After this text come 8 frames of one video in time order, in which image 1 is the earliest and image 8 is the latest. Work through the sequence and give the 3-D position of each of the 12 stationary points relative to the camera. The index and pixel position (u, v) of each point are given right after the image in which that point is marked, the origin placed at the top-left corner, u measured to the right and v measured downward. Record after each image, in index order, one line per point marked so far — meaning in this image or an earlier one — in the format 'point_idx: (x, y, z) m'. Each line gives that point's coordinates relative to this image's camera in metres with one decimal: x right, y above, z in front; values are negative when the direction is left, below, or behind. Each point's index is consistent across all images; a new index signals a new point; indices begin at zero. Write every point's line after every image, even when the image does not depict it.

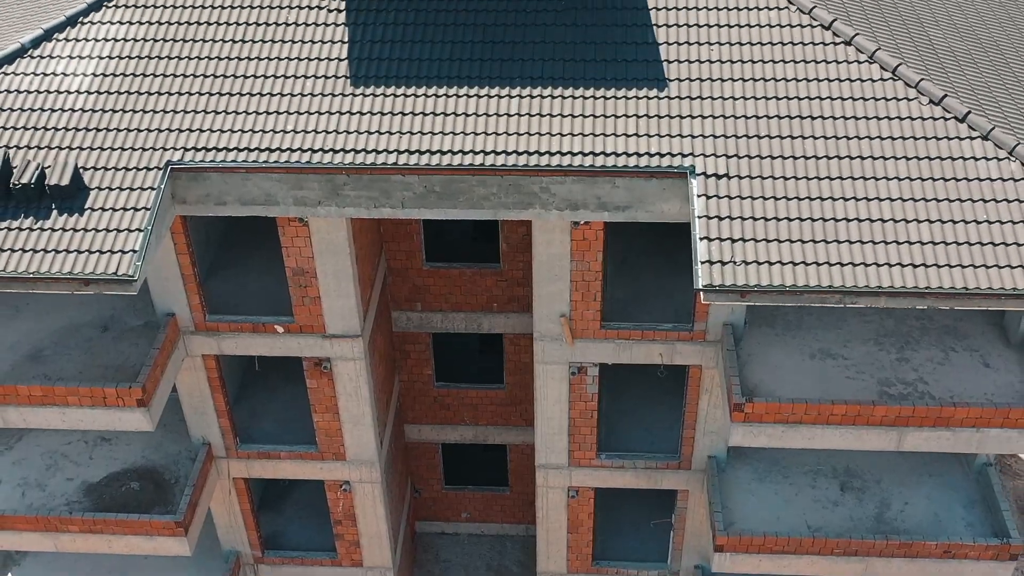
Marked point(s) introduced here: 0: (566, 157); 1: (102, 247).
0: (+0.7, +1.6, +10.7) m
1: (-4.8, +0.5, +10.4) m
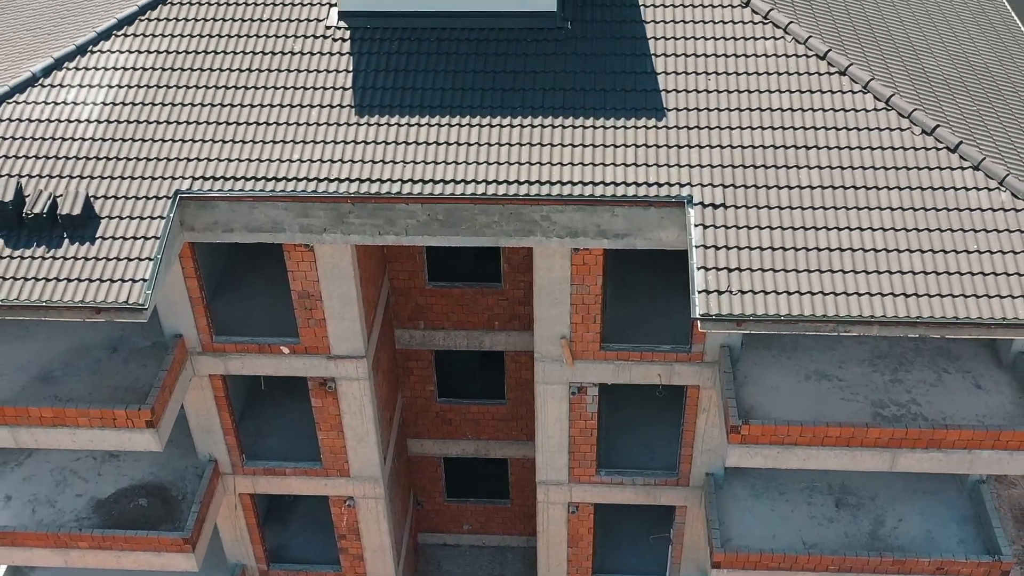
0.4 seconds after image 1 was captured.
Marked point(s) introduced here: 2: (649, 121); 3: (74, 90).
0: (+0.7, +1.3, +11.0) m
1: (-4.8, +0.1, +10.6) m
2: (+1.8, +2.2, +11.4) m
3: (-5.9, +2.7, +12.0) m
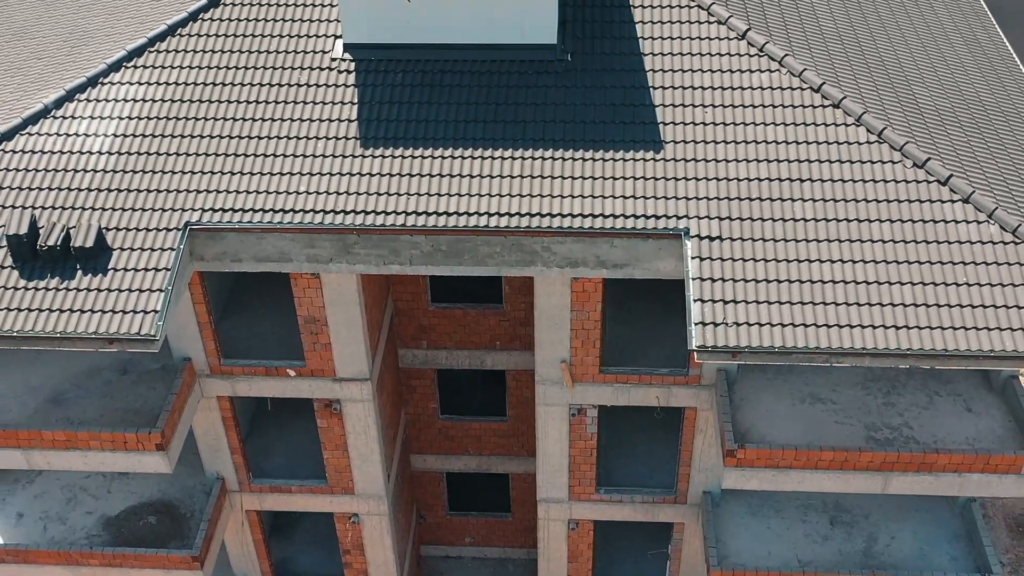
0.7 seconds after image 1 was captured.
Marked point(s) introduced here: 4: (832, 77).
0: (+0.7, +0.9, +11.3) m
1: (-4.8, -0.2, +10.9) m
2: (+1.8, +1.8, +11.7) m
3: (-5.9, +2.3, +12.3) m
4: (+4.4, +2.9, +12.2) m
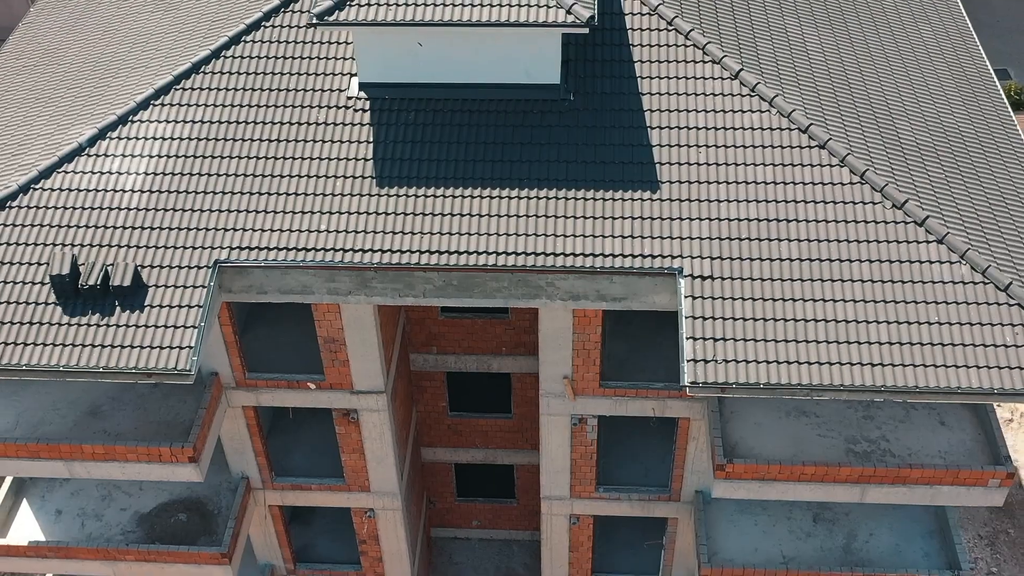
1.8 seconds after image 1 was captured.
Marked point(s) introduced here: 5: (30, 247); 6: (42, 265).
0: (+0.8, +0.4, +12.1) m
1: (-4.7, -0.7, +11.8) m
2: (+1.9, +1.3, +12.5) m
3: (-5.8, +1.9, +13.1) m
4: (+4.5, +2.5, +13.0) m
5: (-6.8, +0.6, +12.6) m
6: (-6.6, +0.3, +12.4) m
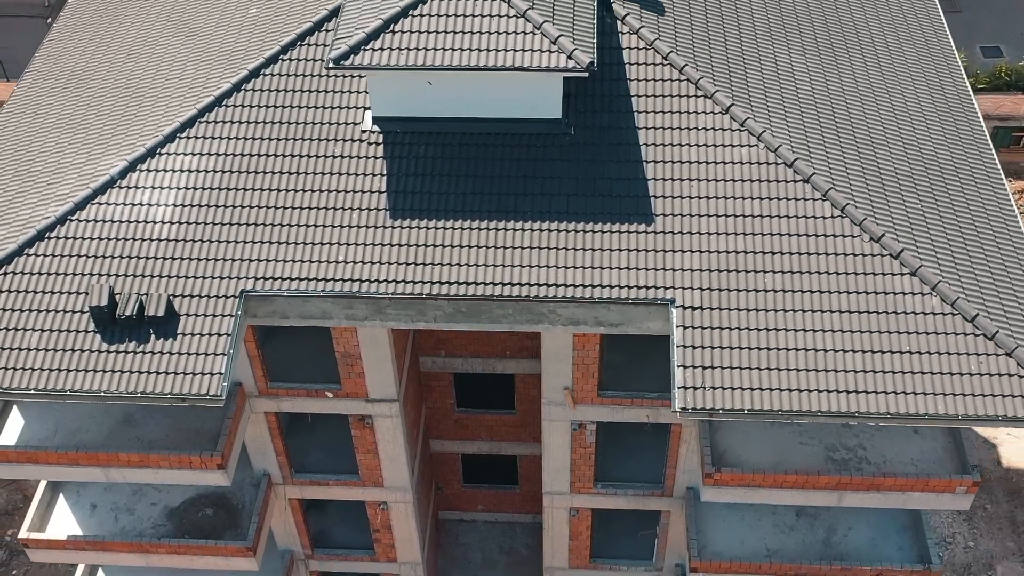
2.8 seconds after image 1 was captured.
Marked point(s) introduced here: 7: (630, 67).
0: (+0.8, 0.0, +13.1) m
1: (-4.6, -1.2, +12.9) m
2: (+1.9, +1.0, +13.4) m
3: (-5.8, +1.5, +14.0) m
4: (+4.6, +2.1, +13.8) m
5: (-6.7, +0.2, +13.5) m
6: (-6.5, -0.1, +13.4) m
7: (+1.9, +3.6, +14.5) m
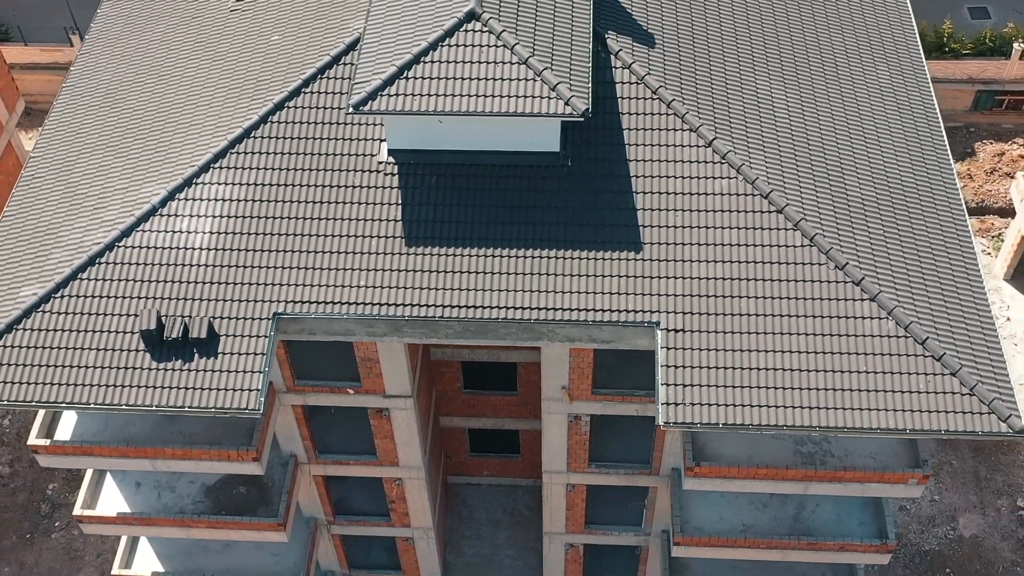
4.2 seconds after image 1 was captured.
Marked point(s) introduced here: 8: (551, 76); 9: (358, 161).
0: (+0.9, -0.4, +14.7) m
1: (-4.5, -1.6, +14.5) m
2: (+2.0, +0.6, +14.9) m
3: (-5.7, +1.2, +15.4) m
4: (+4.6, +1.8, +15.2) m
5: (-6.7, -0.2, +15.1) m
6: (-6.4, -0.5, +15.0) m
7: (+2.0, +3.3, +15.8) m
8: (+0.6, +3.5, +14.5) m
9: (-2.8, +2.3, +15.7) m
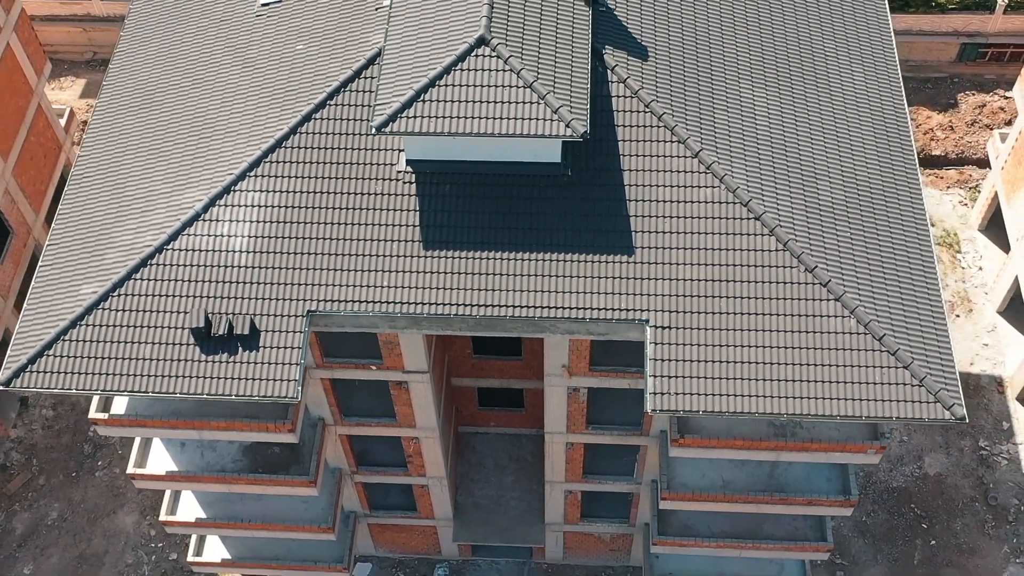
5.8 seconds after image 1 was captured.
0: (+1.0, -0.4, +16.6) m
1: (-4.4, -1.6, +16.6) m
2: (+2.1, +0.6, +16.7) m
3: (-5.6, +1.2, +17.1) m
4: (+4.7, +1.8, +16.9) m
5: (-6.5, -0.2, +16.9) m
6: (-6.3, -0.5, +16.9) m
7: (+2.1, +3.4, +17.3) m
8: (+0.8, +3.4, +16.0) m
9: (-2.6, +2.3, +17.3) m
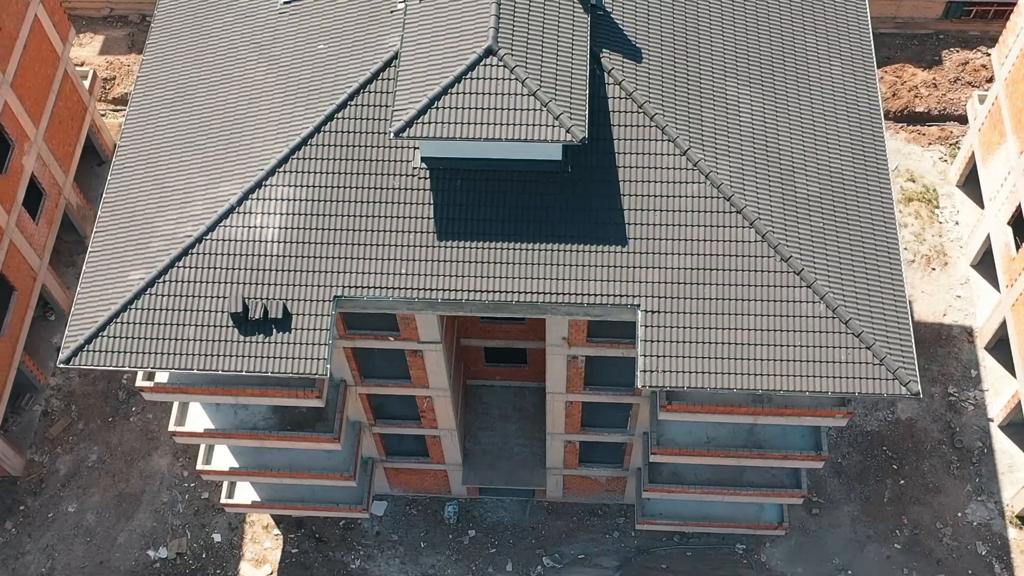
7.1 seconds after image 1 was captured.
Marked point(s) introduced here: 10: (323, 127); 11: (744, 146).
0: (+1.2, -0.2, +18.5) m
1: (-4.3, -1.4, +18.6) m
2: (+2.2, +0.9, +18.6) m
3: (-5.5, +1.5, +18.9) m
4: (+4.8, +2.1, +18.6) m
5: (-6.4, +0.1, +18.8) m
6: (-6.2, -0.2, +18.8) m
7: (+2.2, +3.7, +18.8) m
8: (+0.9, +3.6, +17.6) m
9: (-2.5, +2.6, +19.0) m
10: (-4.1, +3.4, +19.0) m
11: (+5.0, +3.0, +19.0) m
